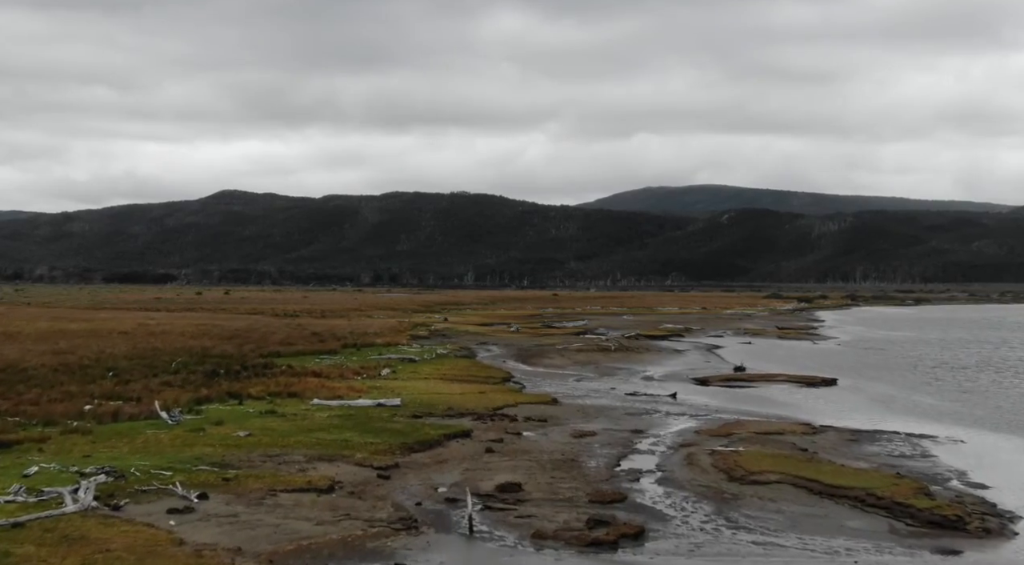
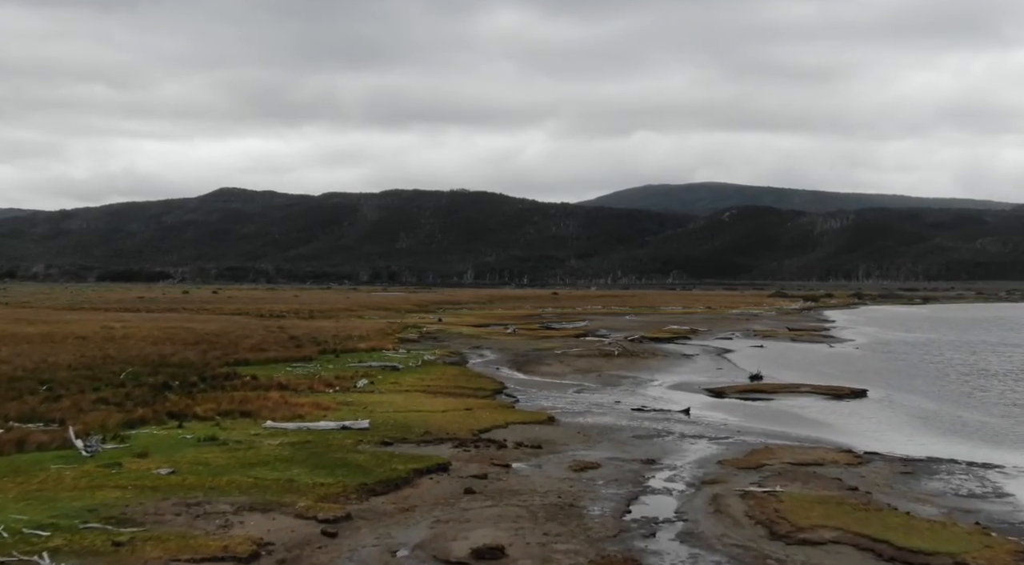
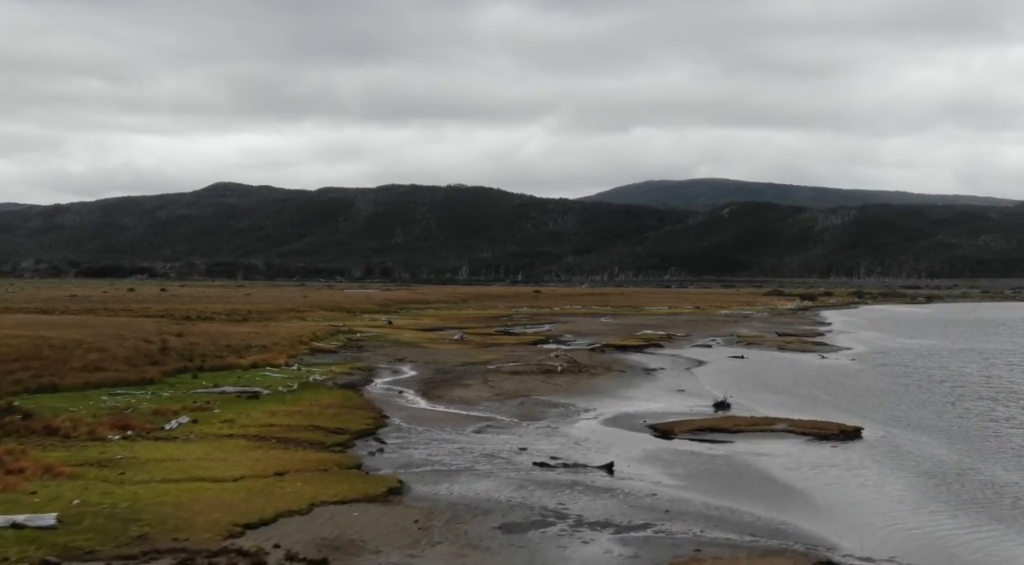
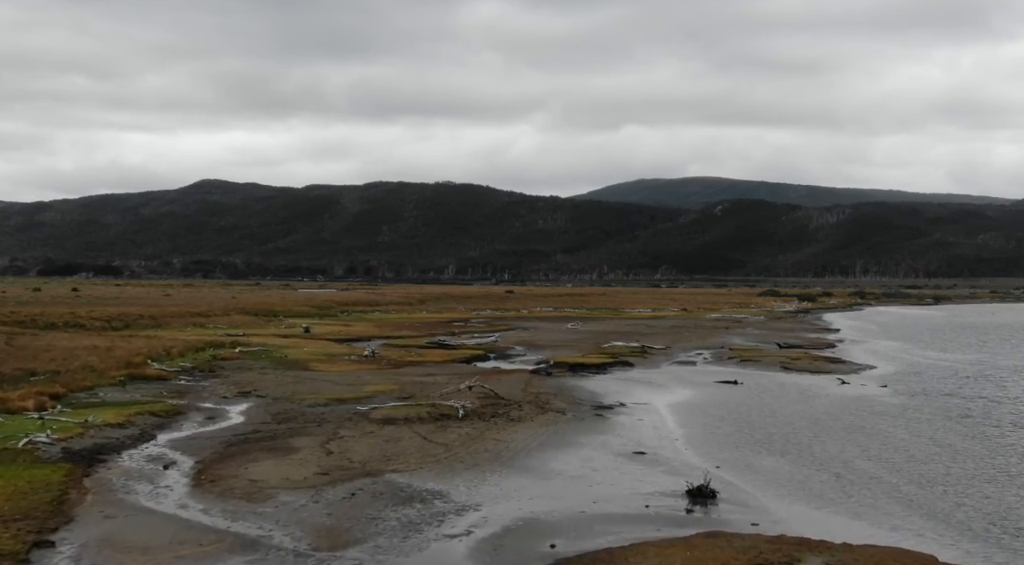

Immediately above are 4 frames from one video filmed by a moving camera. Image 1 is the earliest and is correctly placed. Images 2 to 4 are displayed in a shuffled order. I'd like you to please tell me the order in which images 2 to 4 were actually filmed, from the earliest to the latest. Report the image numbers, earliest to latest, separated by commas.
2, 3, 4
